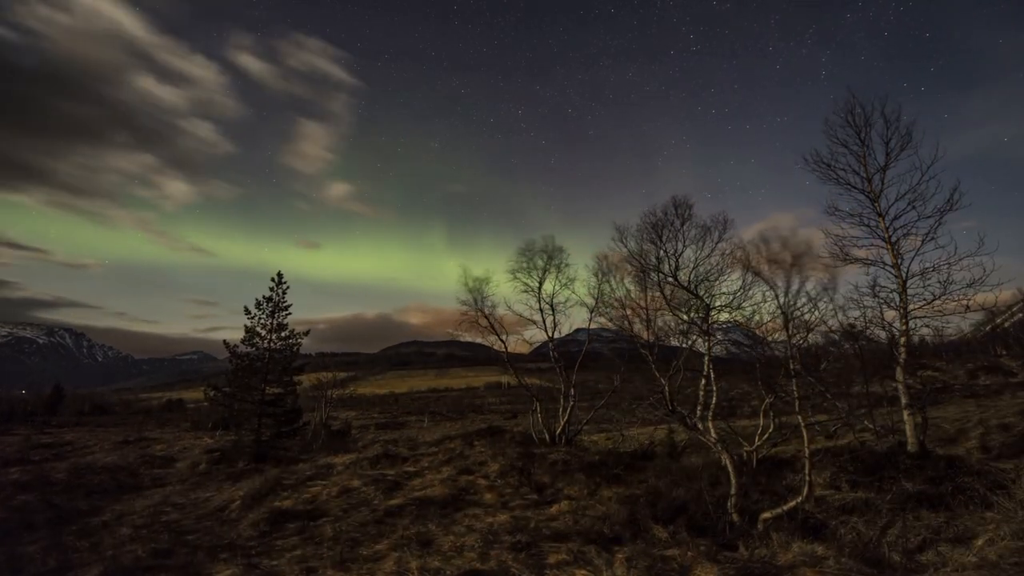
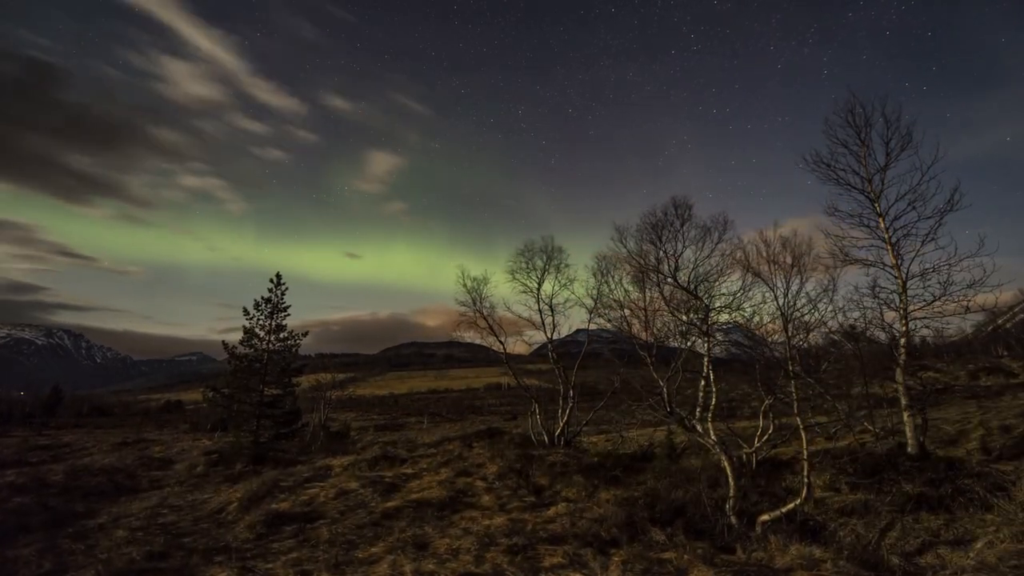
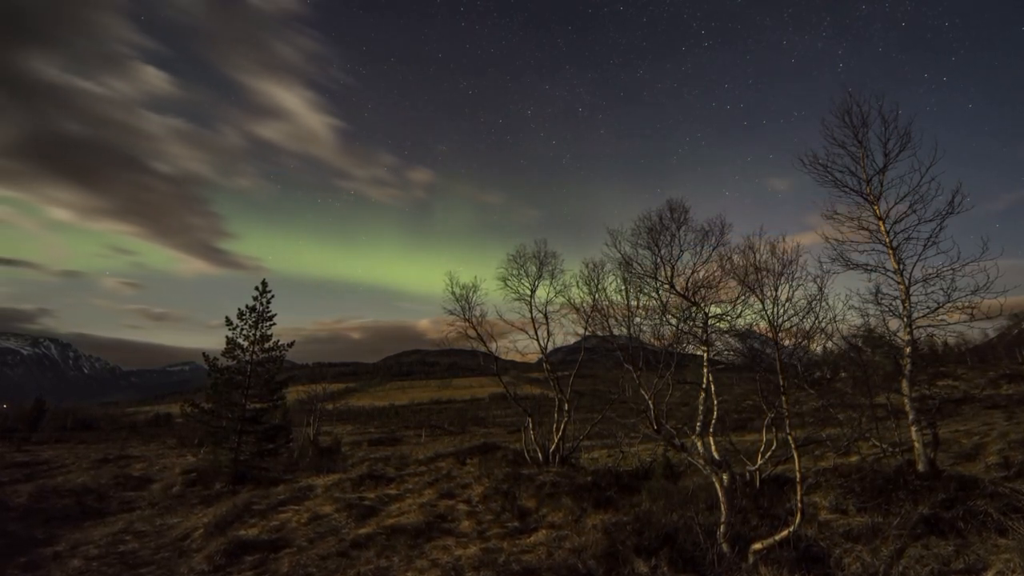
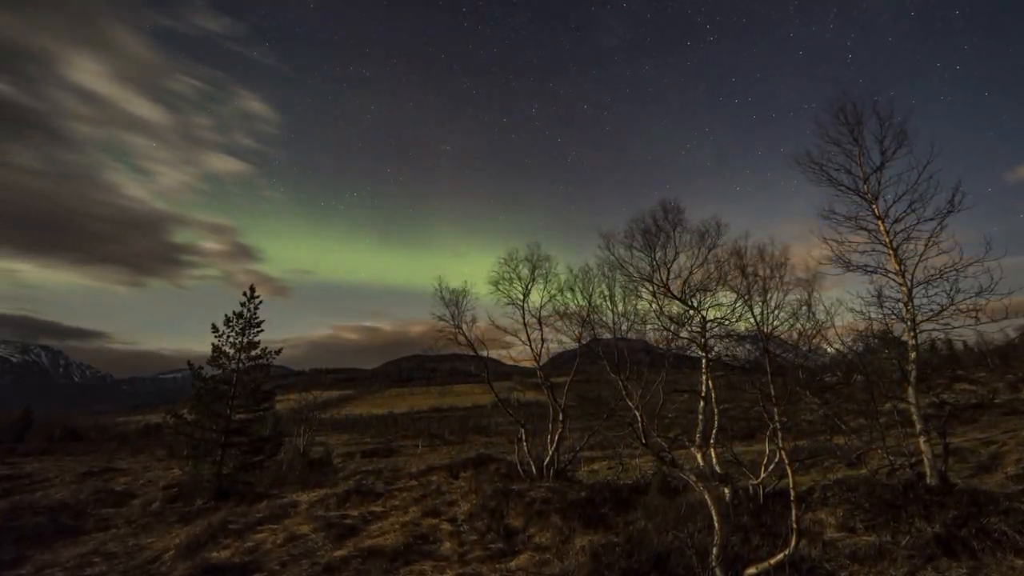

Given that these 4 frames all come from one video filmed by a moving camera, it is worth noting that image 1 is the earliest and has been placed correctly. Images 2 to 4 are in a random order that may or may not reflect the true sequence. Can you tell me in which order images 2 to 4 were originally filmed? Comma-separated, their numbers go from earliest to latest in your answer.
2, 3, 4
